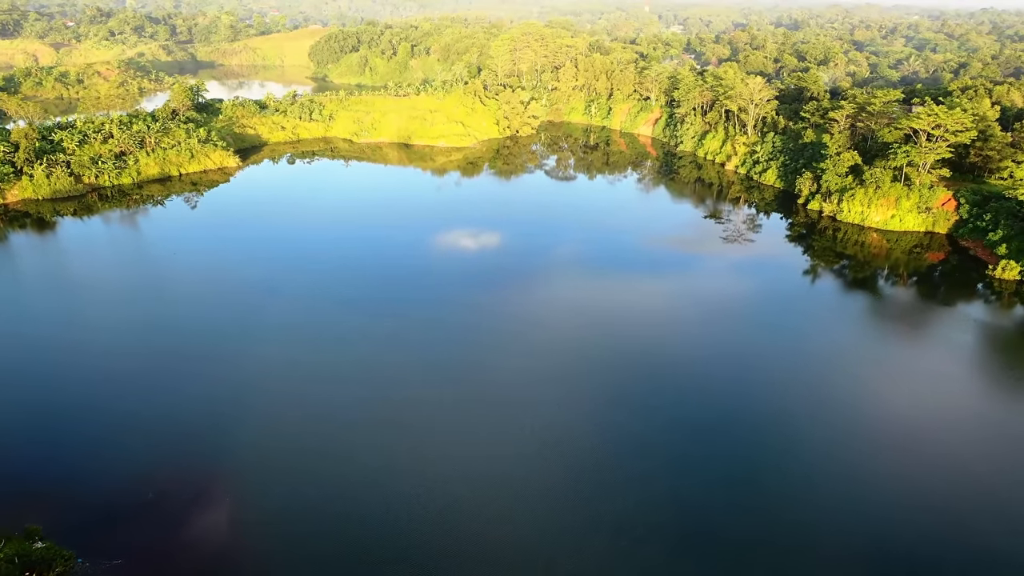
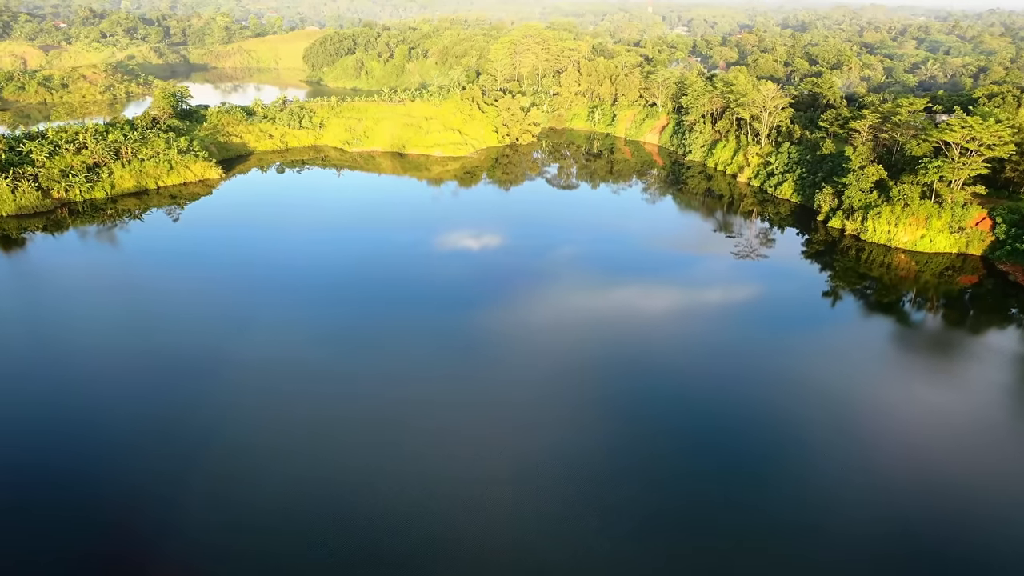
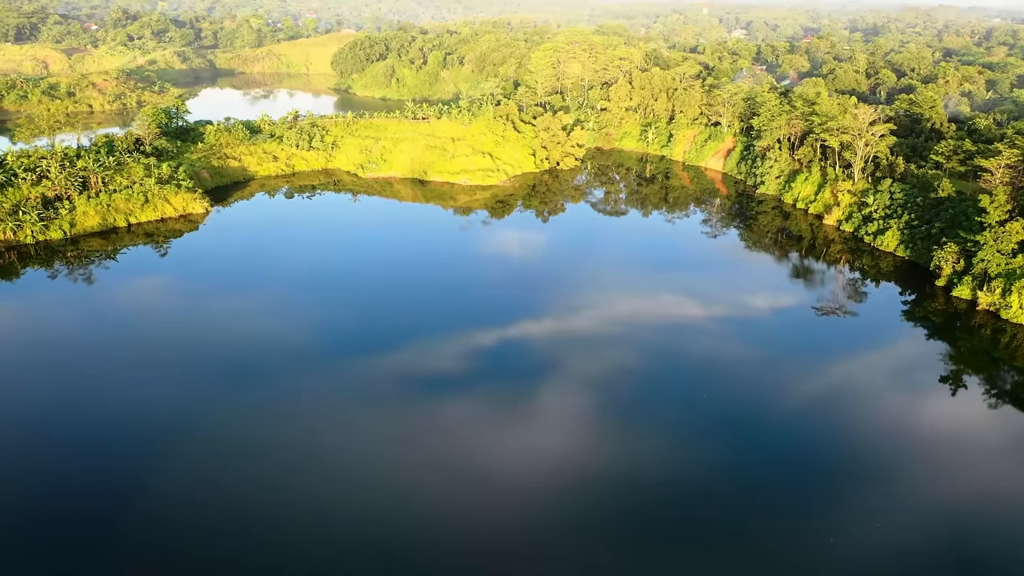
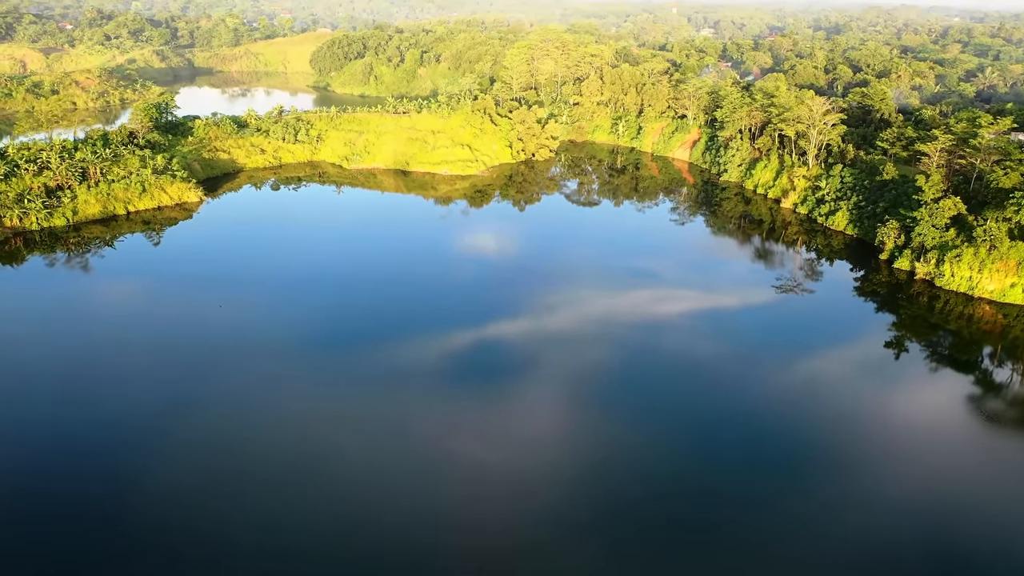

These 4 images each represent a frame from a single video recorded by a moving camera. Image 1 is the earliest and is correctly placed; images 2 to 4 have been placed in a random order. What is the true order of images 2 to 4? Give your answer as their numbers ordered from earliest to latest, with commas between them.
2, 4, 3
